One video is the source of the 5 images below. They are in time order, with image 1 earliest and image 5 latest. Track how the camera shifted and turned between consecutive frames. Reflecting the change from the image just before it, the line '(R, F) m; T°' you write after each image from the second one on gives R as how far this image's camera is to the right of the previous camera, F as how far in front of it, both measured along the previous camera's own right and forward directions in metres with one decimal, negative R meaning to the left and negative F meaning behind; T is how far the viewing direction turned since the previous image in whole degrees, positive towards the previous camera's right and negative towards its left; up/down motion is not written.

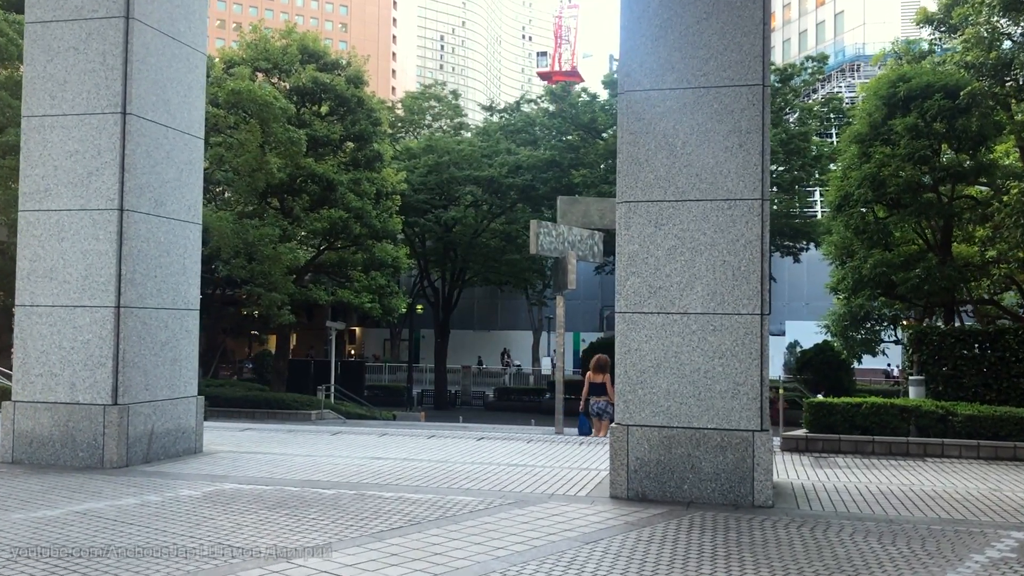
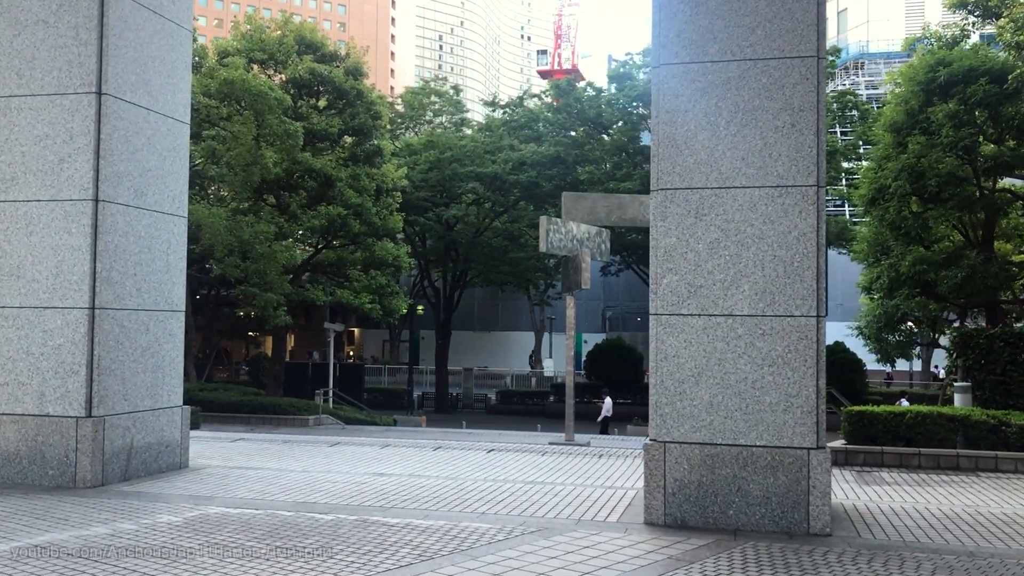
(-0.2, +1.0) m; 0°
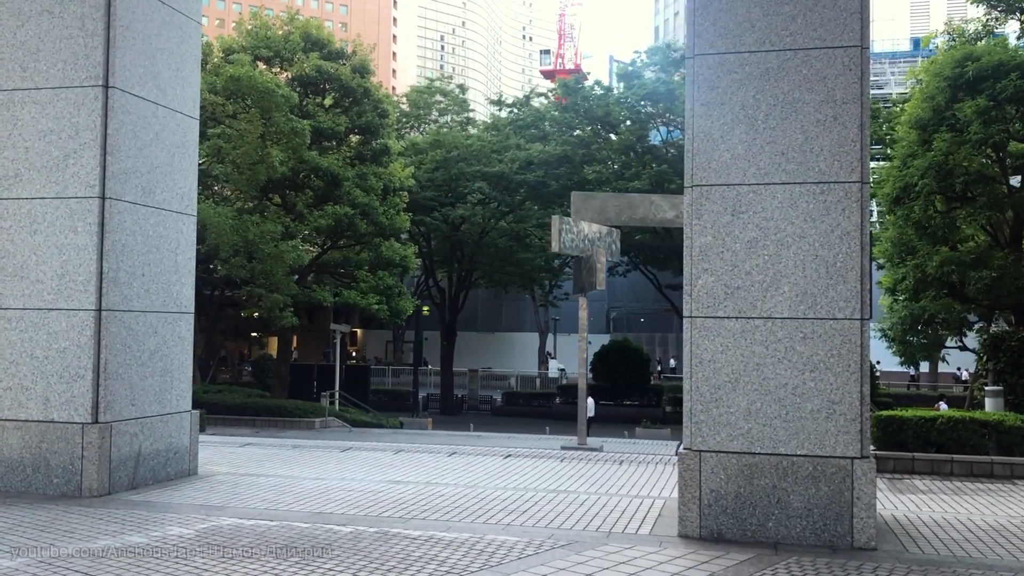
(-0.2, +0.4) m; 0°
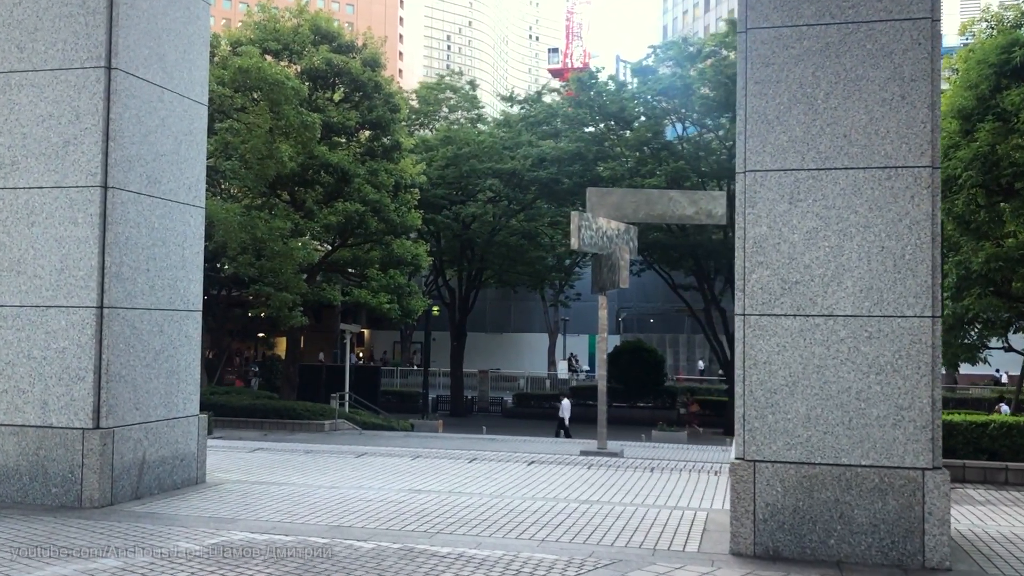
(-0.2, +0.6) m; 0°
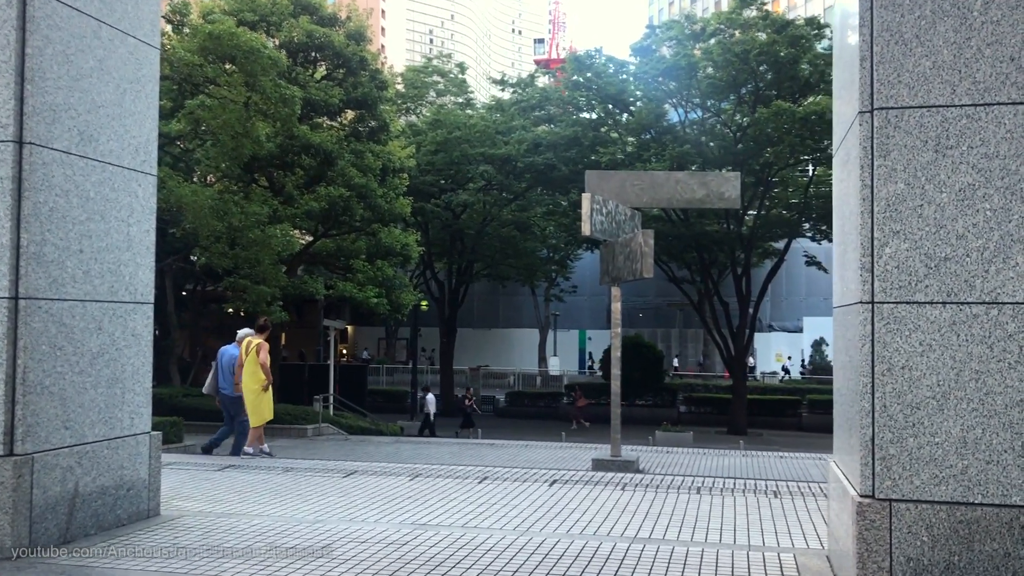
(-0.4, +1.8) m; +1°
